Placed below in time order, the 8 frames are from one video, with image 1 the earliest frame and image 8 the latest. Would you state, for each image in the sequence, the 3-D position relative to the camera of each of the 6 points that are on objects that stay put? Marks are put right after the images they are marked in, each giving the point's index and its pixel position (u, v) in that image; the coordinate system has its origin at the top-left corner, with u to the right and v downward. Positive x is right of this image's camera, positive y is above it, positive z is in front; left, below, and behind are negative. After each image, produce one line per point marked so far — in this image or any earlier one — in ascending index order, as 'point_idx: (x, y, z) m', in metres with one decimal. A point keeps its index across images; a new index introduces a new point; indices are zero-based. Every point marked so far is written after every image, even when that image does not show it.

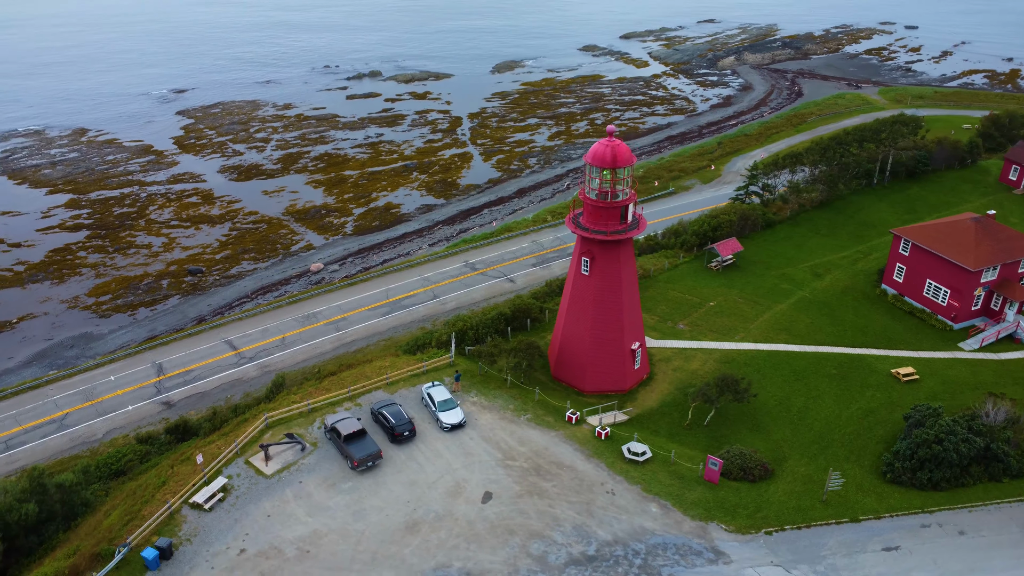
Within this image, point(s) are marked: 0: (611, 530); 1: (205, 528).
0: (+2.4, -6.0, +19.5) m
1: (-7.7, -6.0, +19.7) m
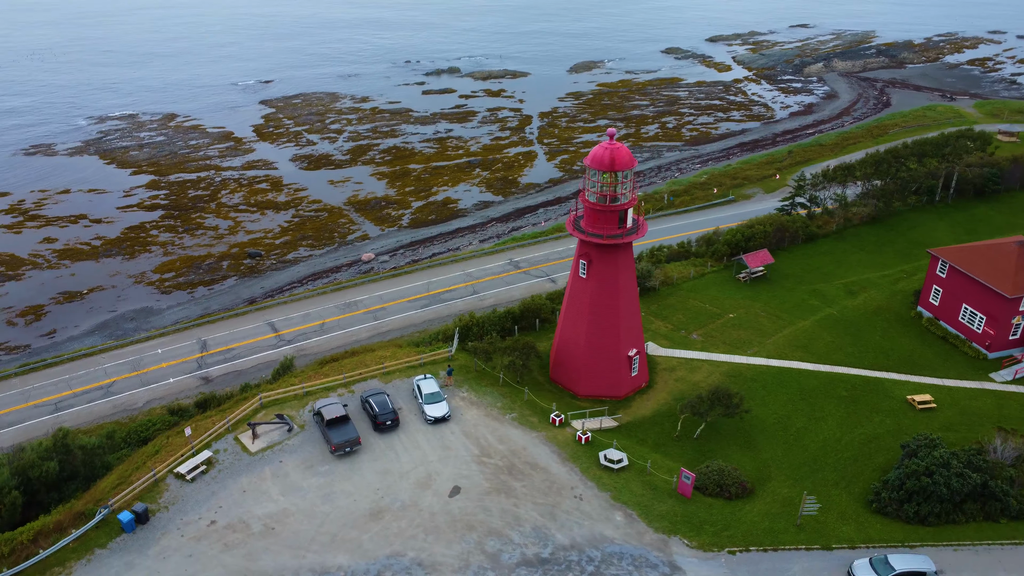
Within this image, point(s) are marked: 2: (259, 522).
0: (+1.4, -6.0, +19.4) m
1: (-8.6, -5.5, +20.6) m
2: (-6.4, -5.9, +19.8) m
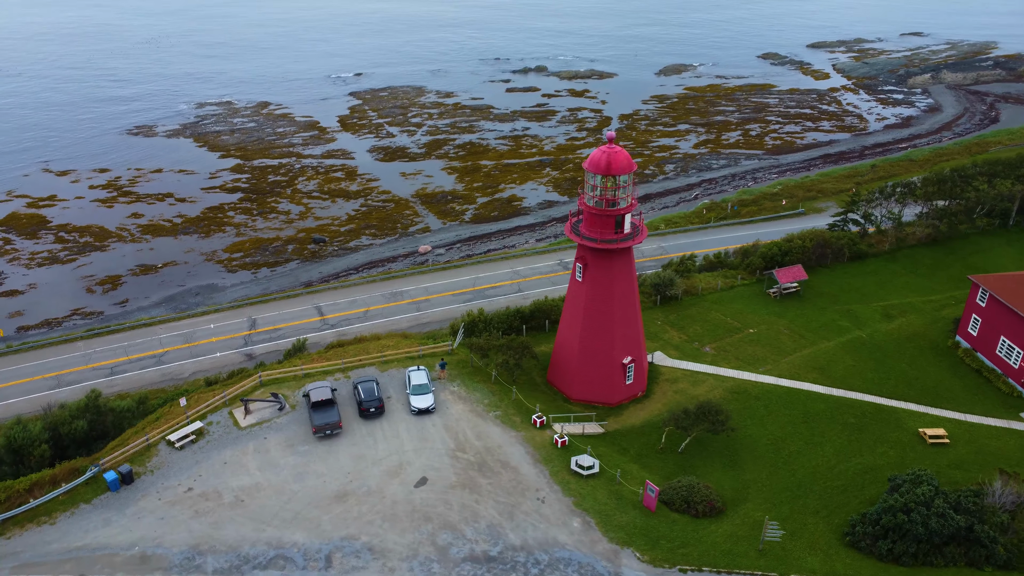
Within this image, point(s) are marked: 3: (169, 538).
0: (+0.2, -6.1, +19.4) m
1: (-9.5, -4.8, +21.8) m
2: (-7.4, -5.4, +20.8) m
3: (-8.4, -6.1, +19.4) m
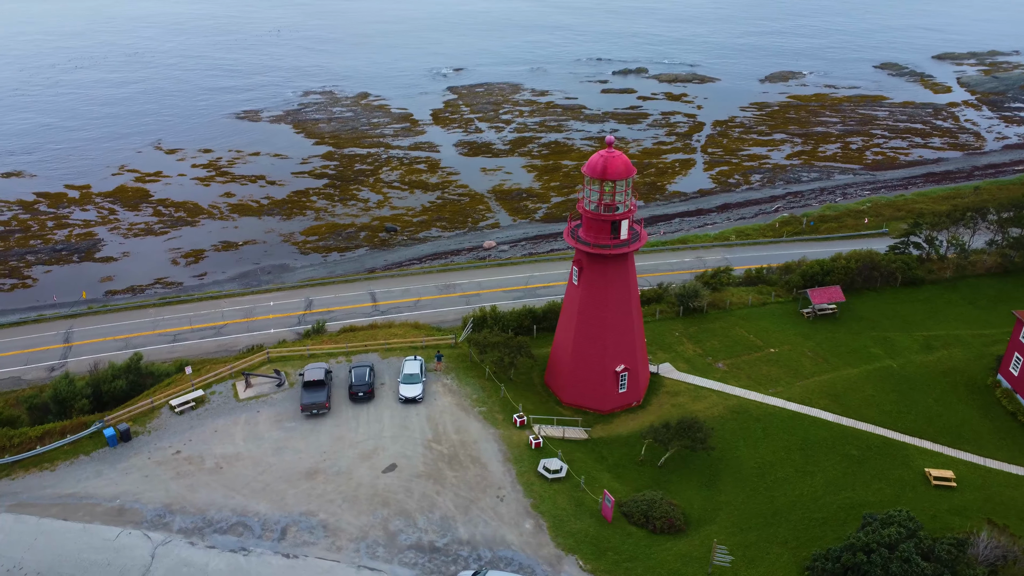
0: (-1.0, -6.0, +19.6) m
1: (-10.2, -4.1, +23.3) m
2: (-8.3, -4.8, +22.0) m
3: (-9.6, -5.4, +20.8) m
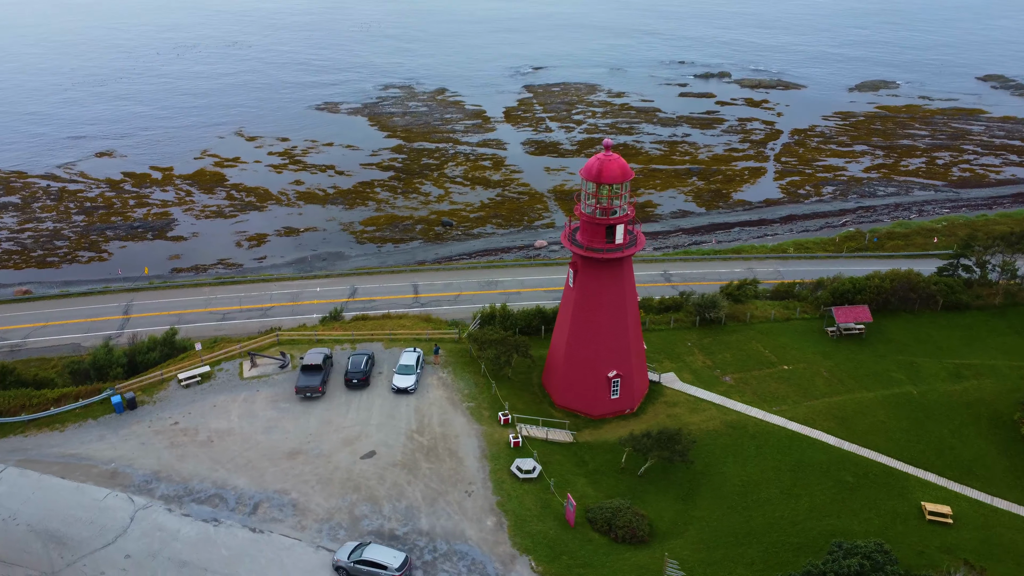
0: (-2.0, -5.9, +19.9) m
1: (-10.6, -3.4, +24.6) m
2: (-8.9, -4.2, +23.1) m
3: (-10.3, -4.8, +22.0) m
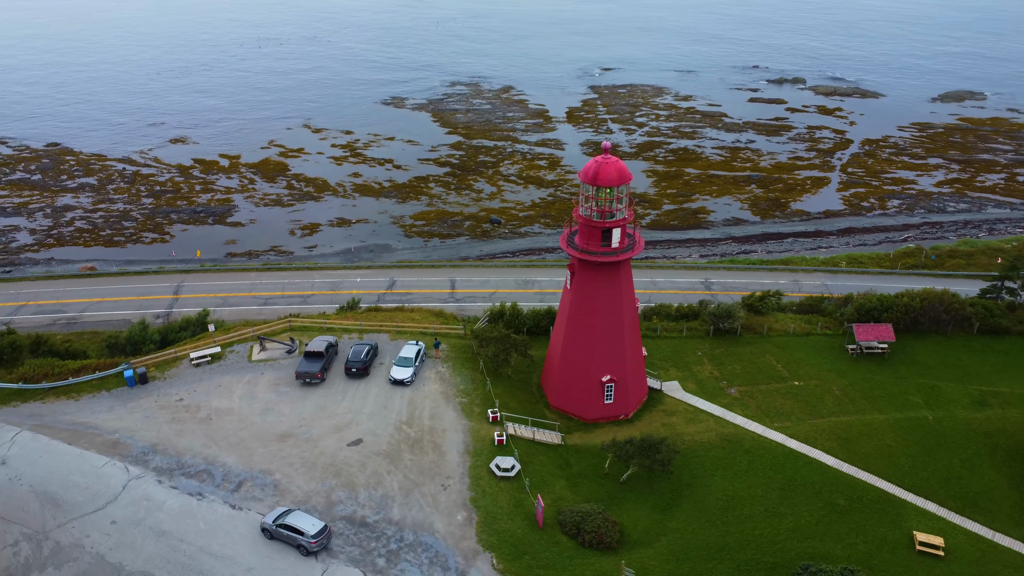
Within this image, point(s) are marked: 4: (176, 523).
0: (-2.7, -5.7, +20.3) m
1: (-10.8, -2.8, +25.7) m
2: (-9.2, -3.7, +24.0) m
3: (-10.8, -4.2, +23.1) m
4: (-8.4, -5.9, +19.8) m
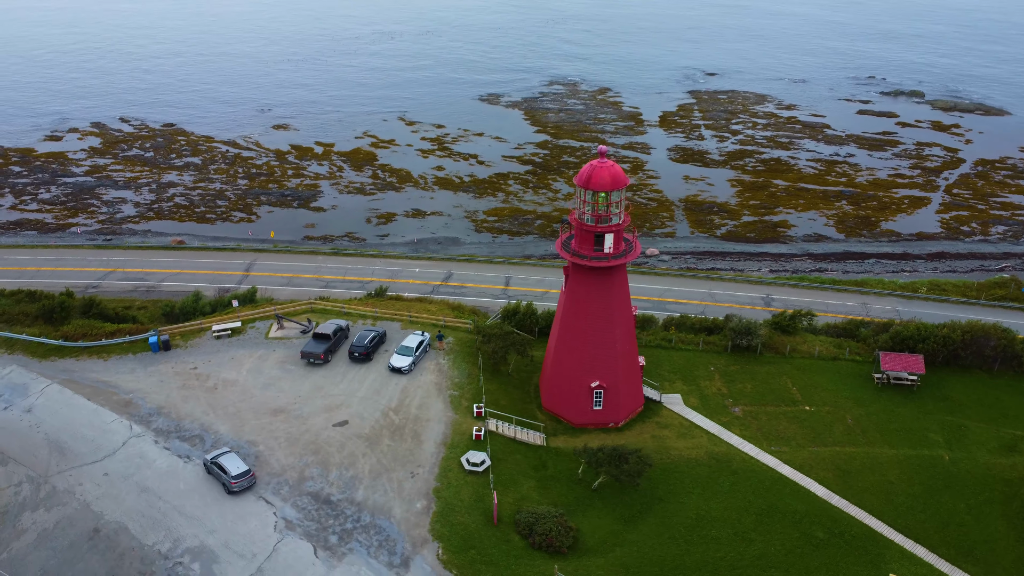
0: (-3.8, -5.5, +20.9) m
1: (-10.8, -2.0, +27.4) m
2: (-9.5, -3.0, +25.5) m
3: (-11.3, -3.4, +24.8) m
4: (-9.5, -5.2, +21.2) m
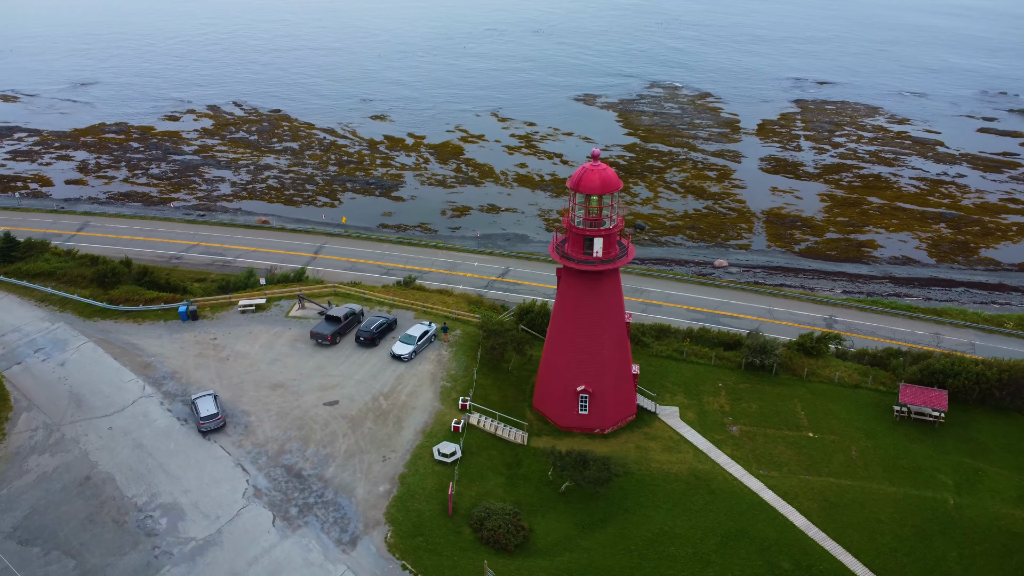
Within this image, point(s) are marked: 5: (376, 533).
0: (-4.8, -5.1, +21.7) m
1: (-10.5, -1.1, +29.0) m
2: (-9.6, -2.2, +27.0) m
3: (-11.4, -2.4, +26.5) m
4: (-10.3, -4.3, +22.8) m
5: (-3.4, -6.1, +19.8) m
